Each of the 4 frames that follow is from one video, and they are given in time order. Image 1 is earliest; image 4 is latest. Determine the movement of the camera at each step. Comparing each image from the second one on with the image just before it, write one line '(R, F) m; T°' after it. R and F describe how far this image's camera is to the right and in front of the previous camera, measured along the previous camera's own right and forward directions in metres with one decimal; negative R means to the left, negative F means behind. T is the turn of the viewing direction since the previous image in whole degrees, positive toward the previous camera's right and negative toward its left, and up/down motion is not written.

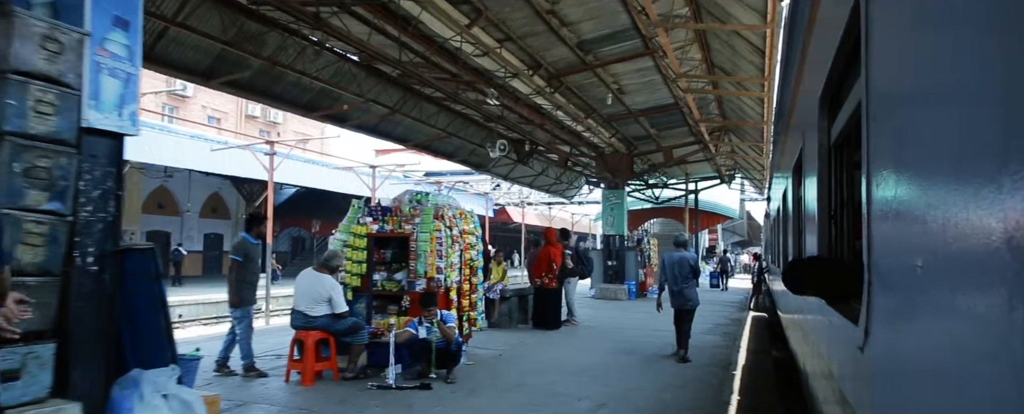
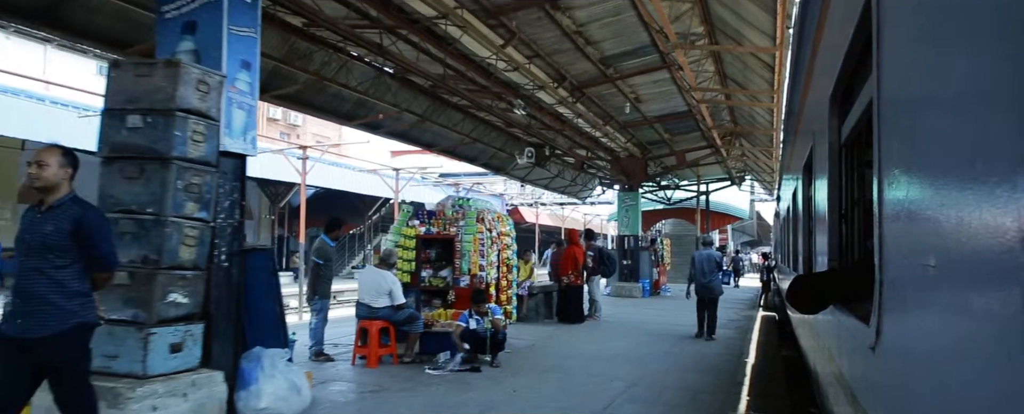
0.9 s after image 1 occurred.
(-0.3, -0.7) m; -1°
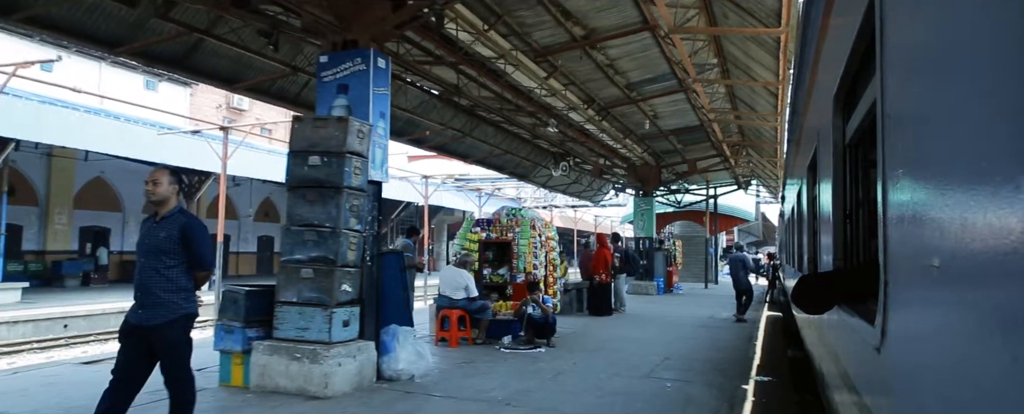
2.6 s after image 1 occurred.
(-0.6, -1.3) m; 0°
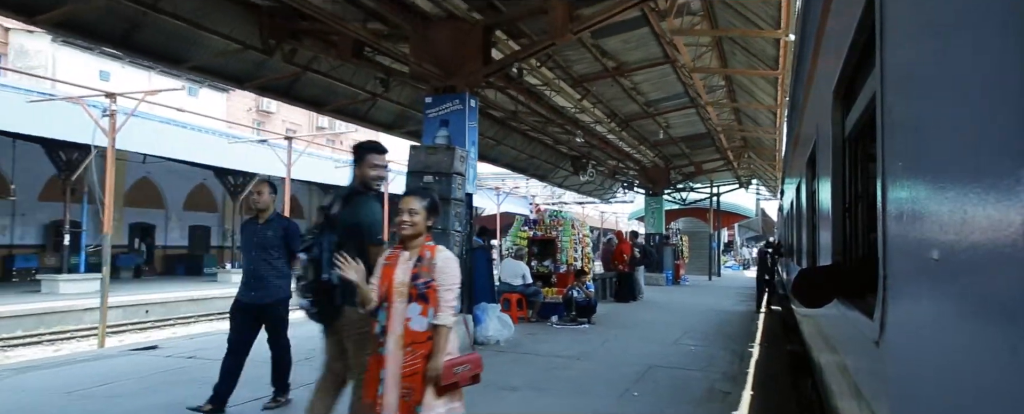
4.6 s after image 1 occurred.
(-0.7, -1.6) m; 0°
